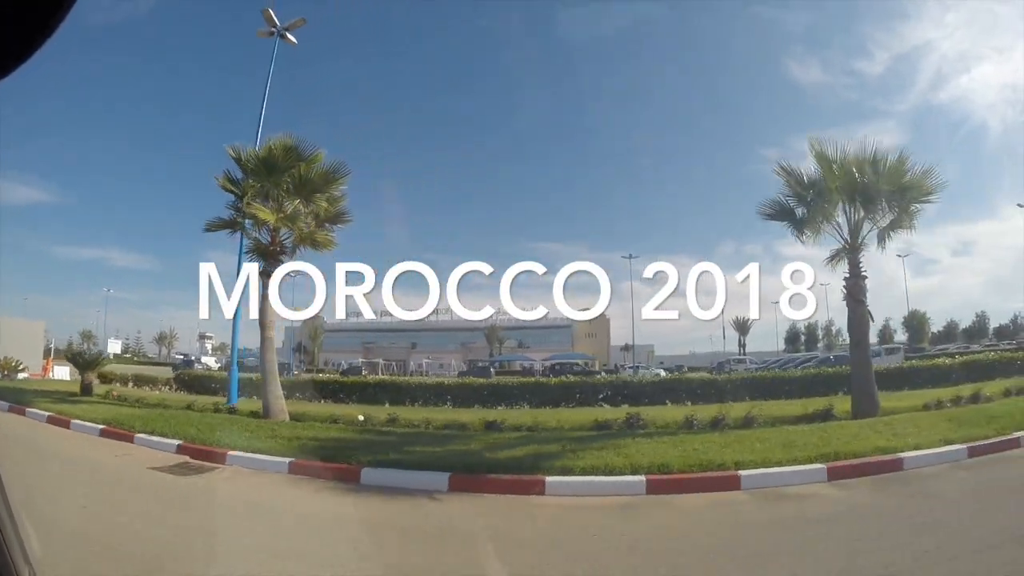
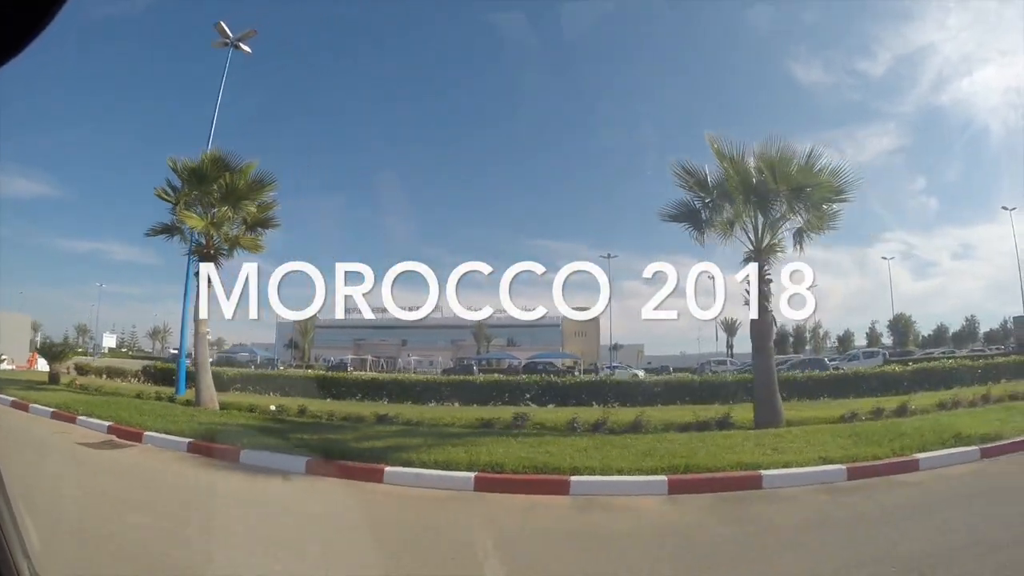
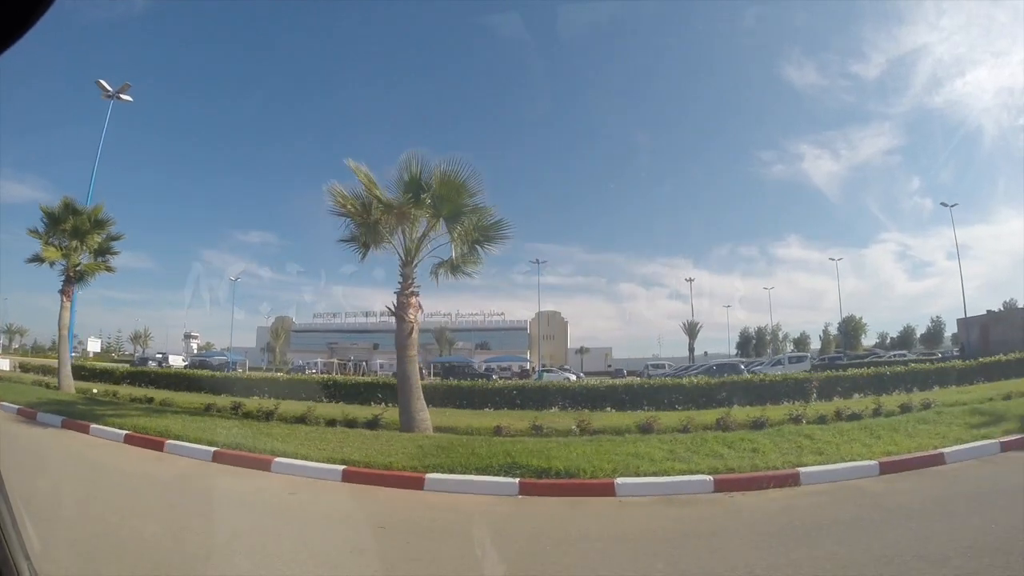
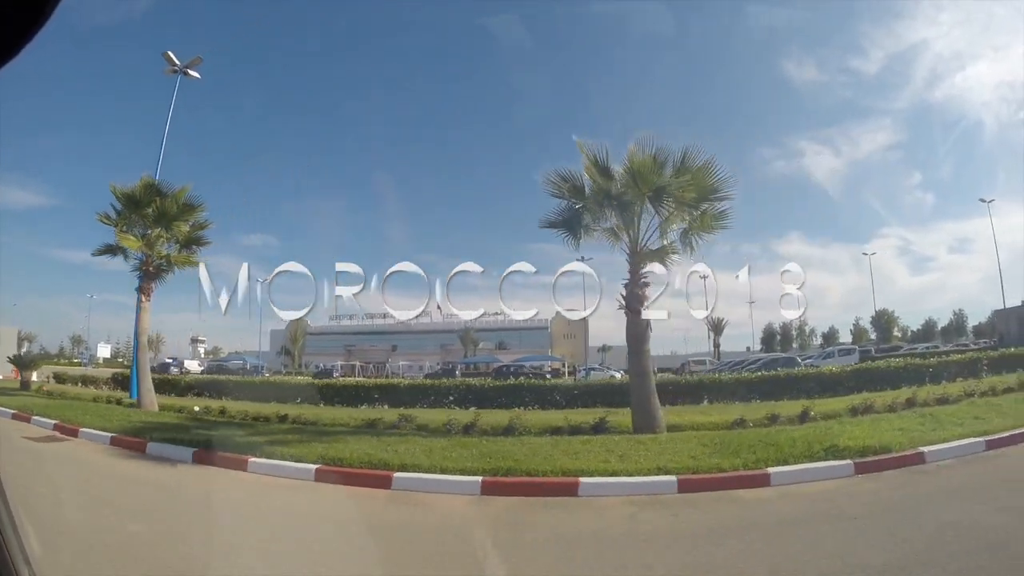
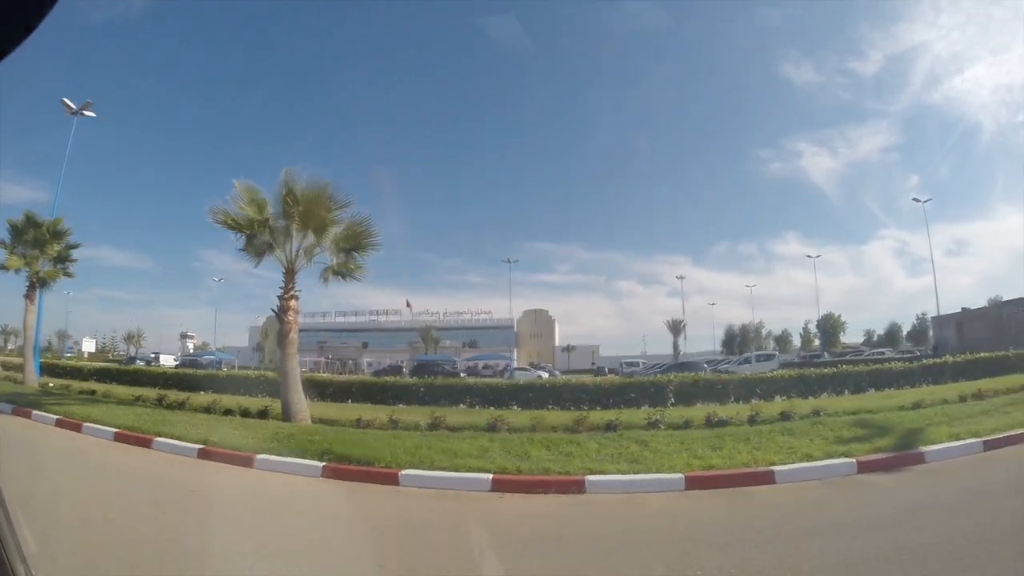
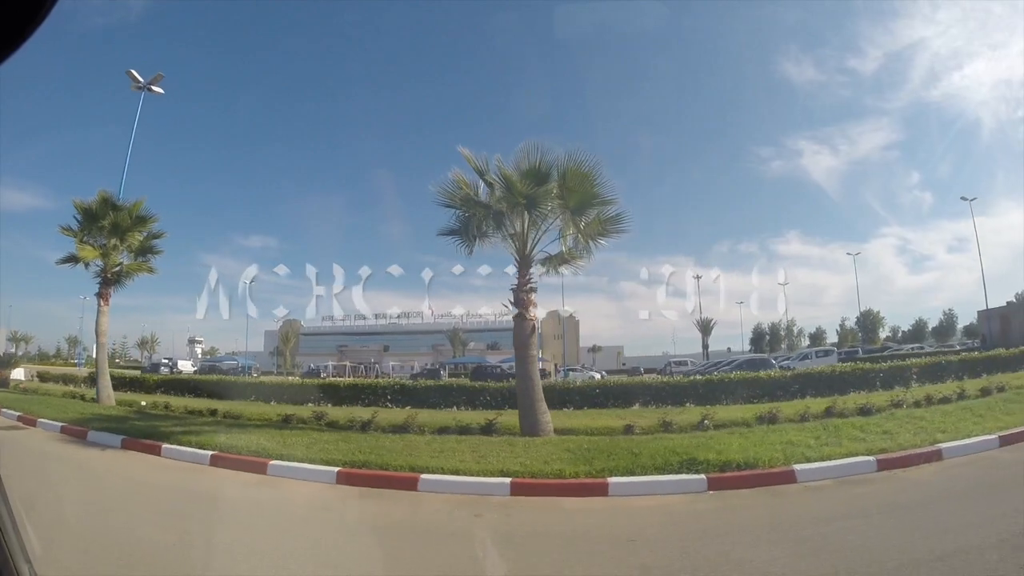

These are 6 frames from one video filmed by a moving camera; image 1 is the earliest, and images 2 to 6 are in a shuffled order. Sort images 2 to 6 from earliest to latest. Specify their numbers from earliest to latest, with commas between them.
2, 4, 6, 3, 5
